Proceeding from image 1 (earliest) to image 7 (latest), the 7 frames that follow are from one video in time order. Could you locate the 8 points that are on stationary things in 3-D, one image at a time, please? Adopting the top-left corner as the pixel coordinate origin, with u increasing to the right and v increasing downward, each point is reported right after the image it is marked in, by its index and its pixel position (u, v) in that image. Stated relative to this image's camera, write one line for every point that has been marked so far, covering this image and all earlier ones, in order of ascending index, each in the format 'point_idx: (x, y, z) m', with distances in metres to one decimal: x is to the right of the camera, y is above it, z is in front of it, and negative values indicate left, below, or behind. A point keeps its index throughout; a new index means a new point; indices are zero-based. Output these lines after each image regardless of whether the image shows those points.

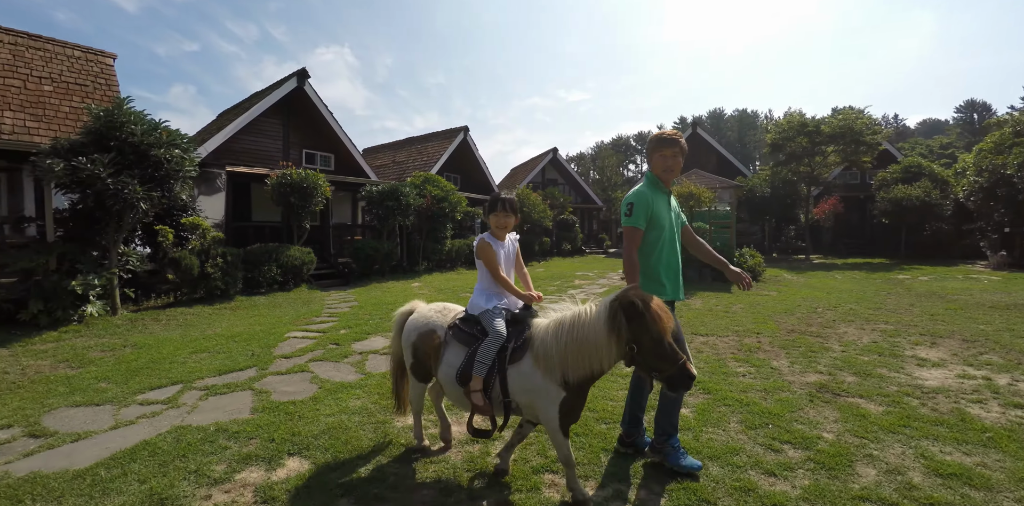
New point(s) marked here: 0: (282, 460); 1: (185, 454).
0: (-1.1, -1.0, +2.2) m
1: (-1.6, -1.0, +2.2) m
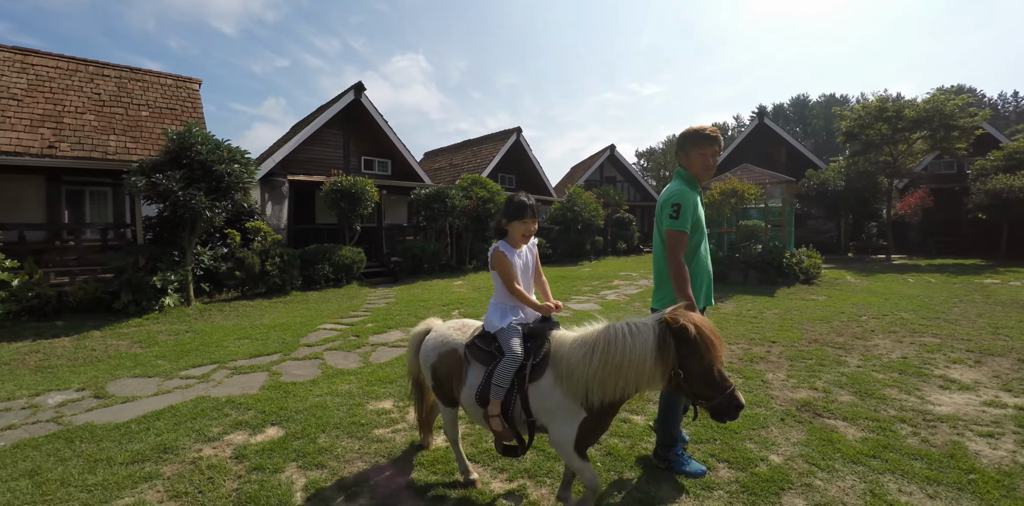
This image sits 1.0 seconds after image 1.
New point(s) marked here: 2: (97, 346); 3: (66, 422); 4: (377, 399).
0: (-1.5, -1.0, +2.7) m
1: (-2.0, -1.0, +2.8) m
2: (-4.3, -0.9, +4.4) m
3: (-2.8, -1.0, +2.7) m
4: (-0.9, -1.0, +3.1) m
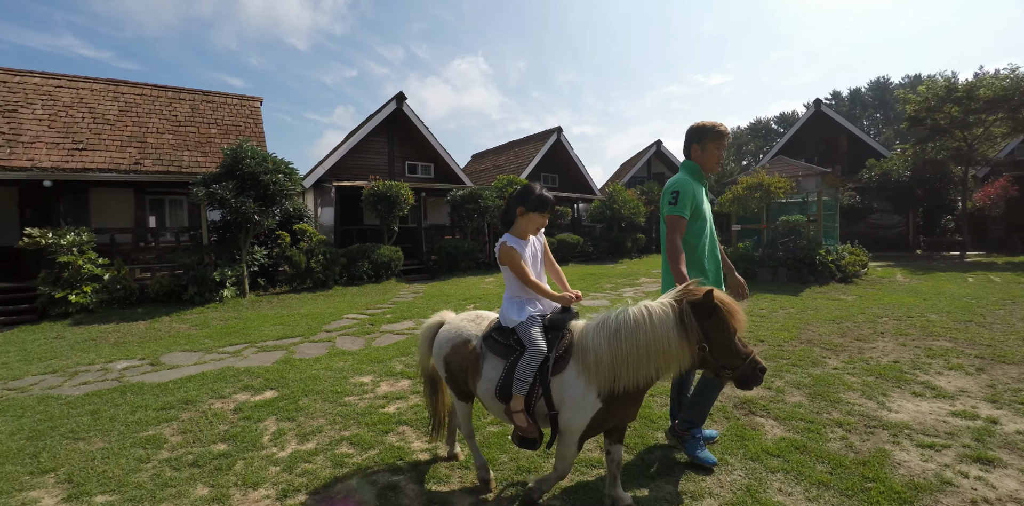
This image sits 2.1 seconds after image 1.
0: (-1.9, -1.0, +3.3) m
1: (-2.3, -1.0, +3.5) m
2: (-4.4, -0.9, +5.4) m
3: (-3.1, -1.0, +3.6) m
4: (-1.3, -1.0, +3.7) m
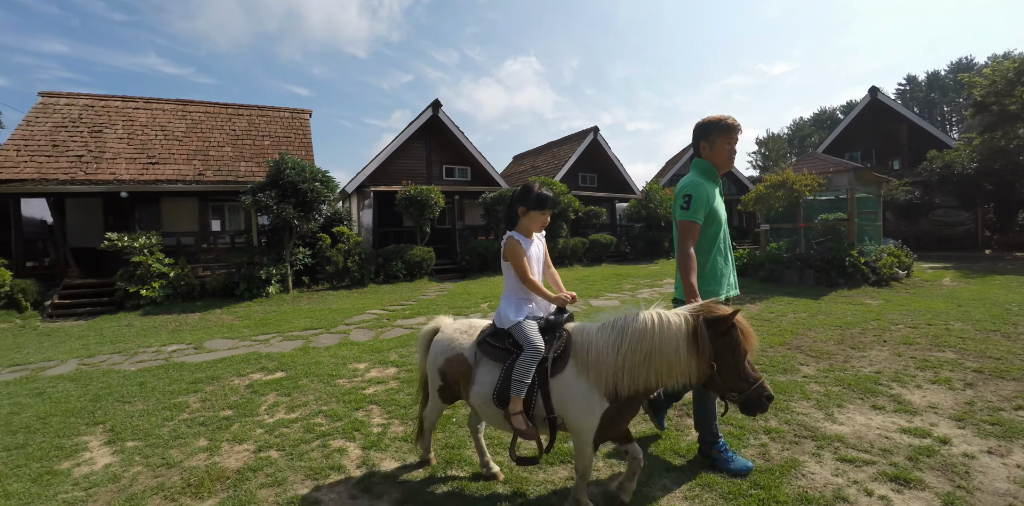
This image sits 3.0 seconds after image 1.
0: (-2.1, -1.0, +3.9) m
1: (-2.6, -1.0, +4.2) m
2: (-4.4, -0.9, +6.3) m
3: (-3.3, -1.0, +4.3) m
4: (-1.5, -1.0, +4.2) m
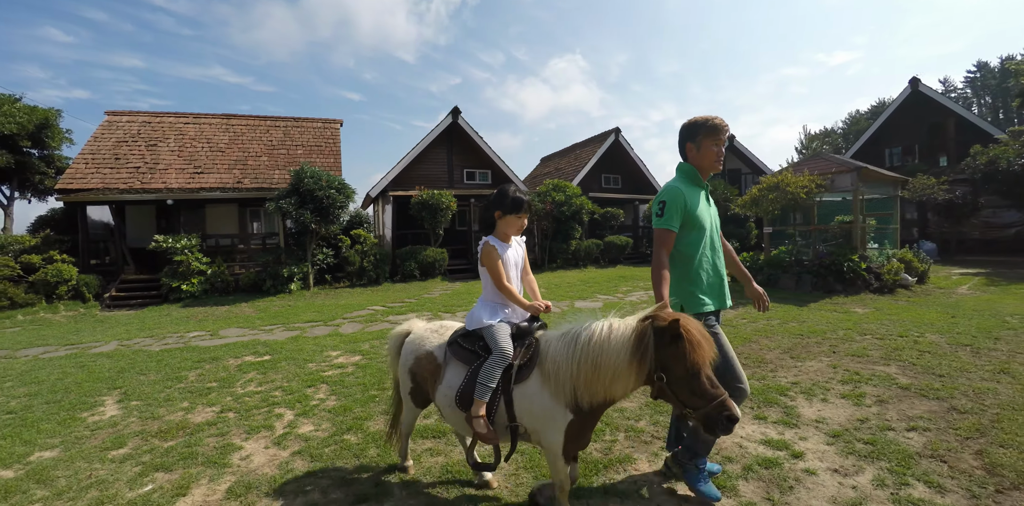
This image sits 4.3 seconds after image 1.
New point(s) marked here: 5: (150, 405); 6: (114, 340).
0: (-2.7, -1.1, +4.7) m
1: (-3.1, -1.1, +5.0) m
2: (-4.7, -1.0, +7.3) m
3: (-3.8, -1.1, +5.2) m
4: (-2.0, -1.1, +4.9) m
5: (-2.7, -1.1, +3.3) m
6: (-4.9, -1.1, +5.5) m
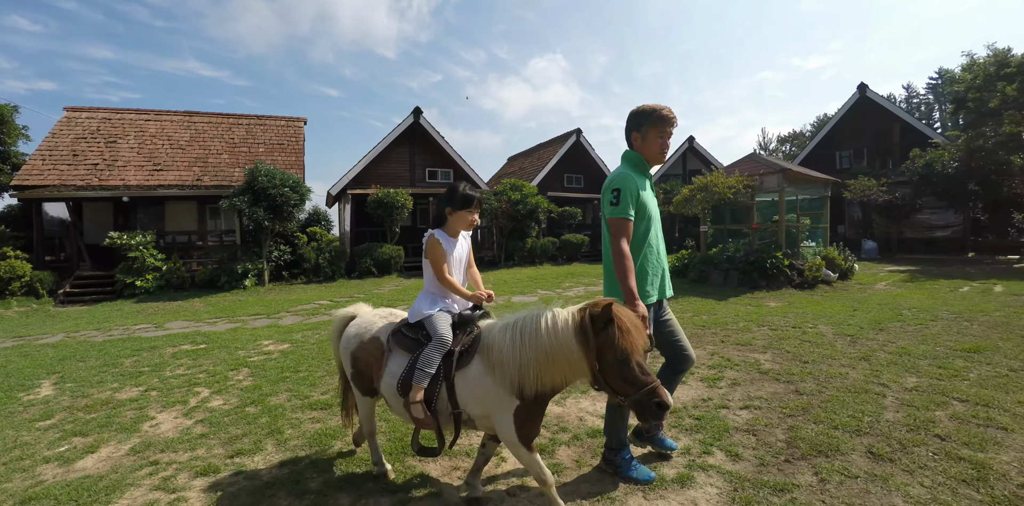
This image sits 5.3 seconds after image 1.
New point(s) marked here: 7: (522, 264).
0: (-3.6, -1.1, +5.2) m
1: (-4.0, -1.0, +5.4) m
2: (-5.7, -0.9, +7.7) m
3: (-4.8, -1.0, +5.6) m
4: (-2.9, -1.0, +5.4) m
5: (-3.6, -1.1, +3.7) m
6: (-5.8, -1.0, +5.8) m
7: (+0.3, -0.4, +14.2) m
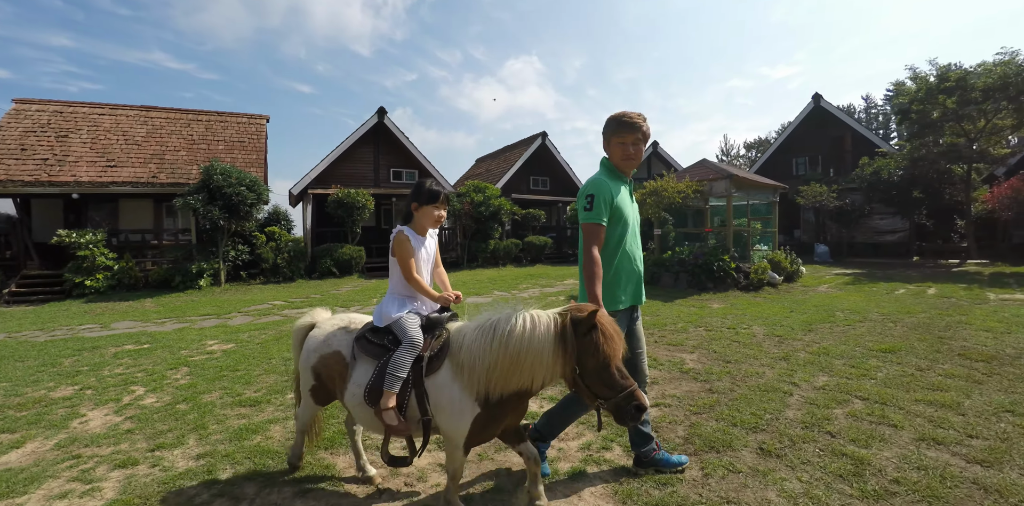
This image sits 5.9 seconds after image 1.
0: (-4.3, -1.1, +5.2) m
1: (-4.7, -1.0, +5.5) m
2: (-6.5, -0.9, +7.6) m
3: (-5.5, -1.0, +5.6) m
4: (-3.6, -1.1, +5.5) m
5: (-4.2, -1.1, +3.8) m
6: (-6.6, -1.0, +5.7) m
7: (-0.8, -0.4, +14.4) m
